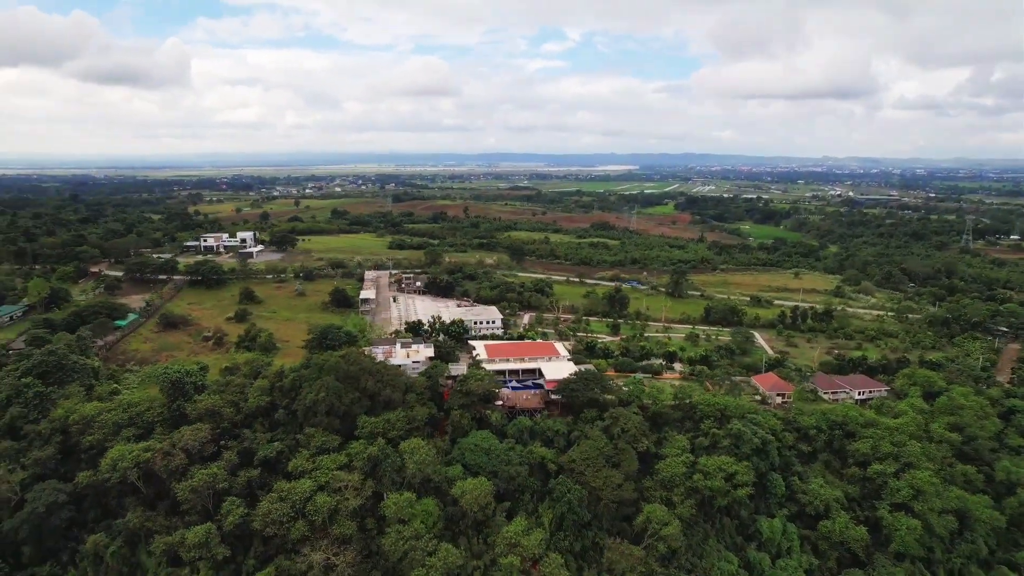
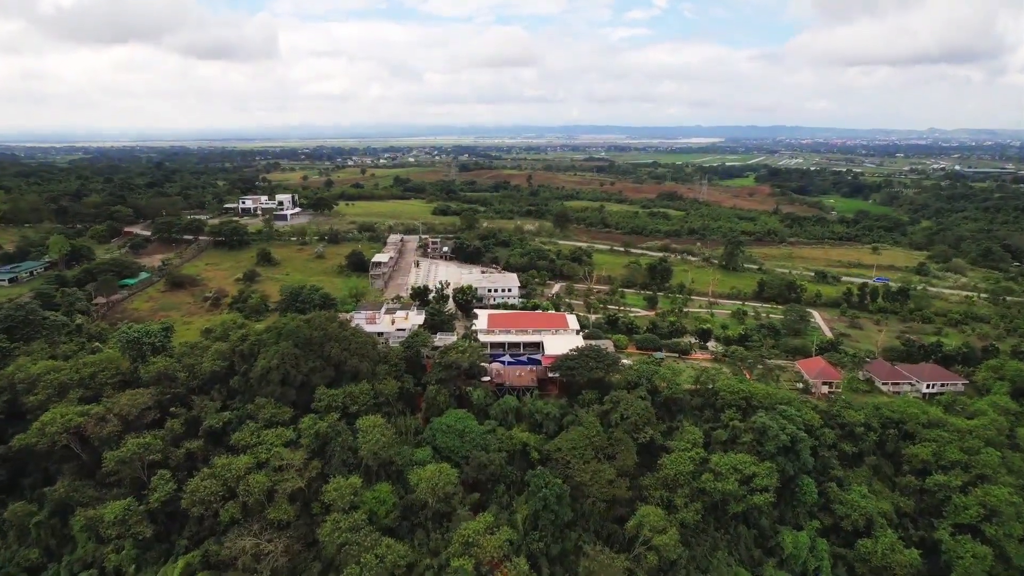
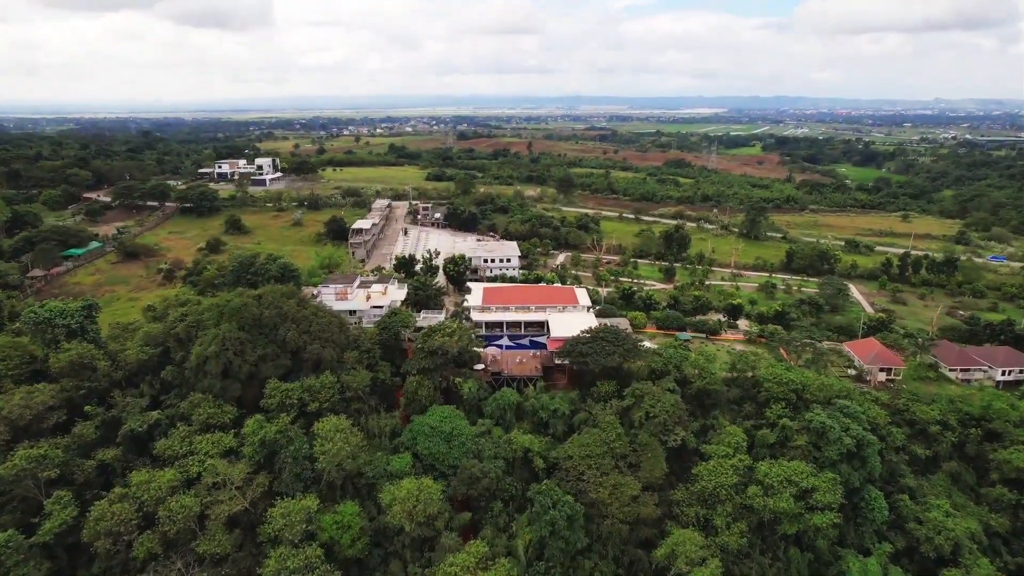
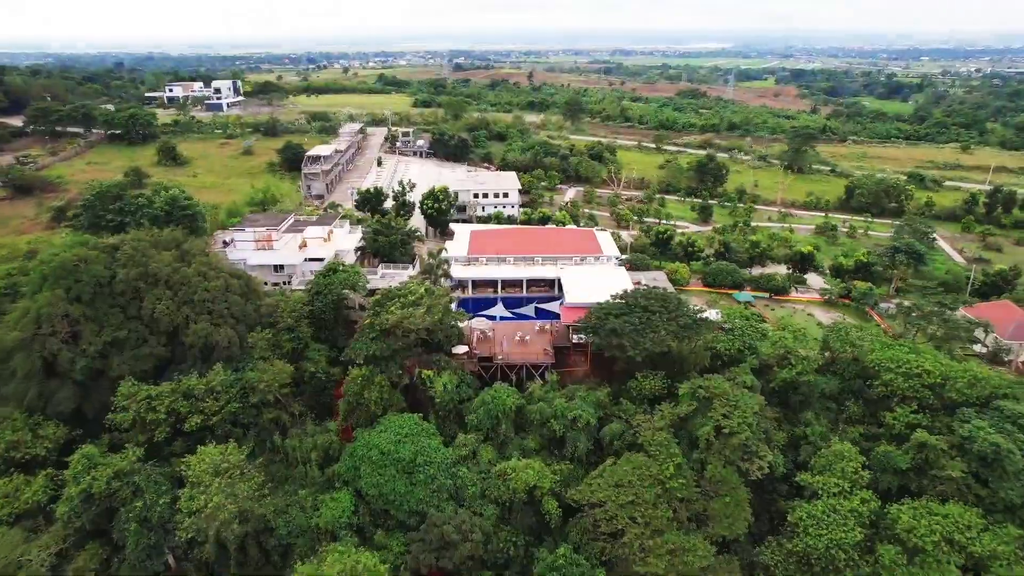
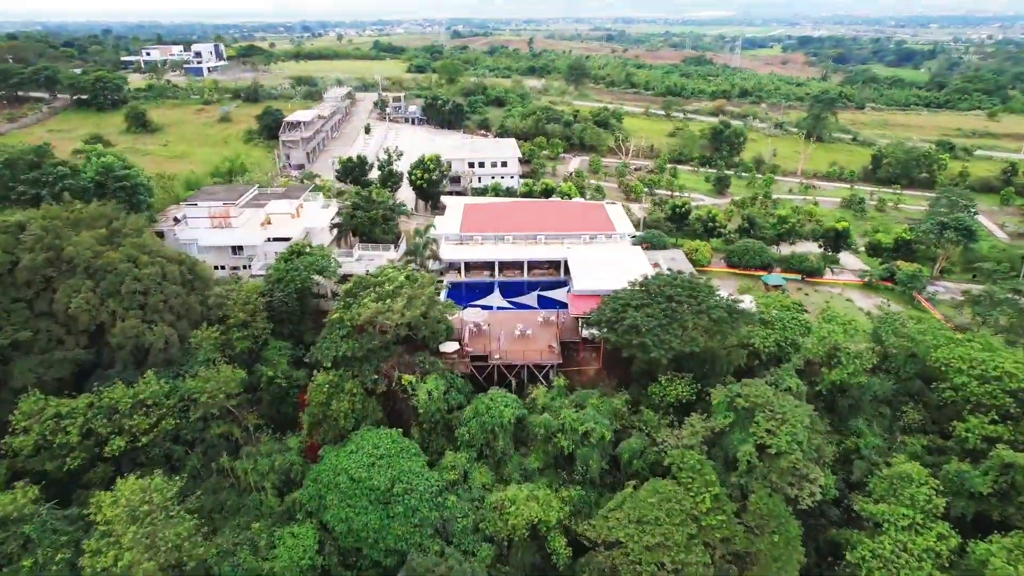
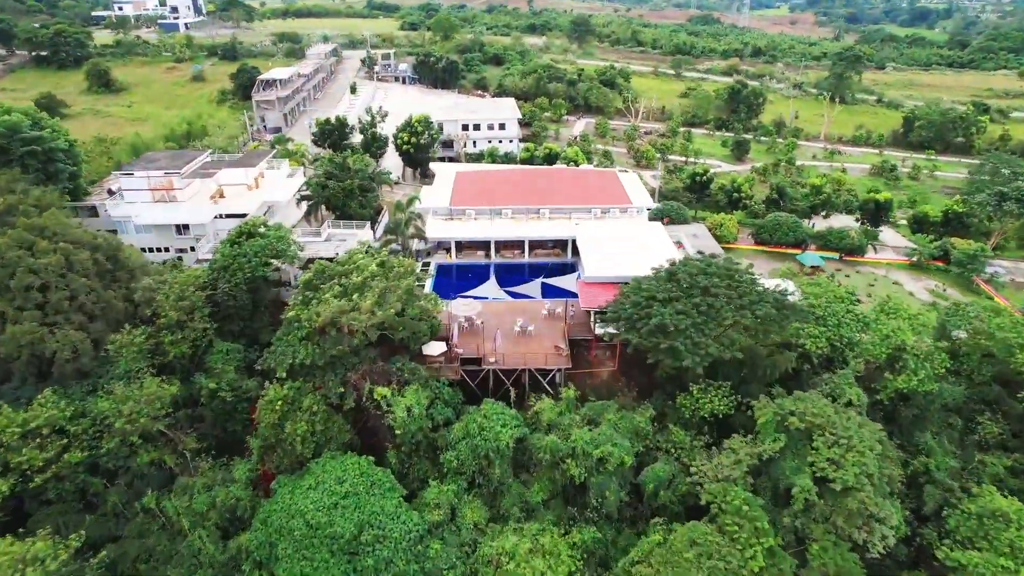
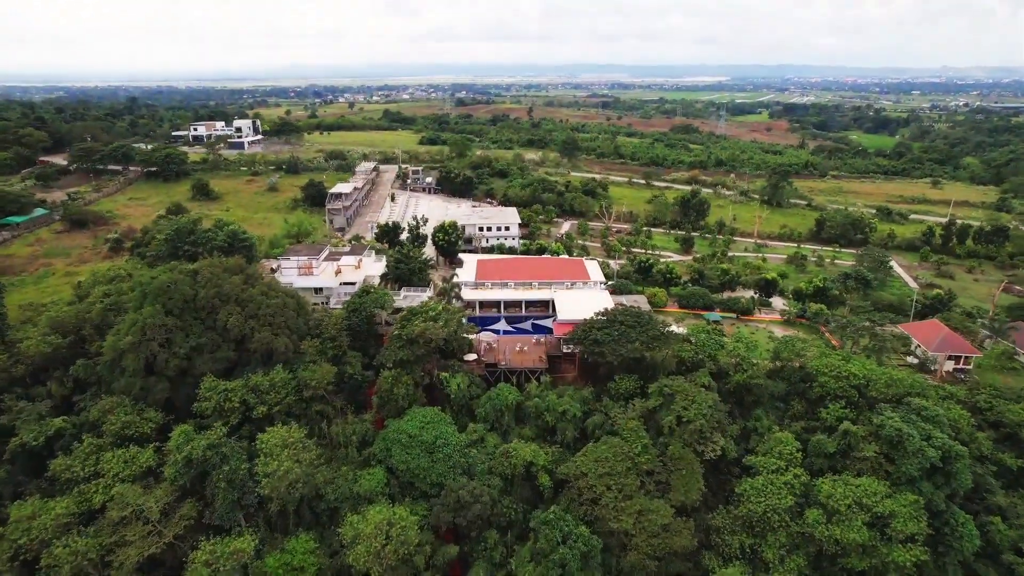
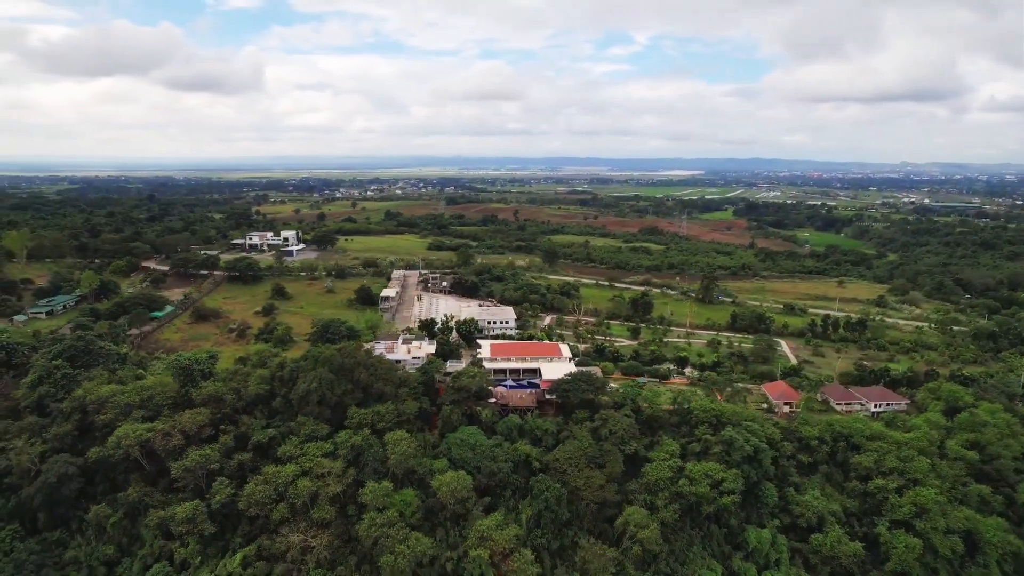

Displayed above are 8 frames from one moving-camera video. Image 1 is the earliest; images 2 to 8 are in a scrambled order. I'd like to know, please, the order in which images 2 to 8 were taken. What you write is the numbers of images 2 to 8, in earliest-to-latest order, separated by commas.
8, 2, 3, 7, 4, 5, 6
